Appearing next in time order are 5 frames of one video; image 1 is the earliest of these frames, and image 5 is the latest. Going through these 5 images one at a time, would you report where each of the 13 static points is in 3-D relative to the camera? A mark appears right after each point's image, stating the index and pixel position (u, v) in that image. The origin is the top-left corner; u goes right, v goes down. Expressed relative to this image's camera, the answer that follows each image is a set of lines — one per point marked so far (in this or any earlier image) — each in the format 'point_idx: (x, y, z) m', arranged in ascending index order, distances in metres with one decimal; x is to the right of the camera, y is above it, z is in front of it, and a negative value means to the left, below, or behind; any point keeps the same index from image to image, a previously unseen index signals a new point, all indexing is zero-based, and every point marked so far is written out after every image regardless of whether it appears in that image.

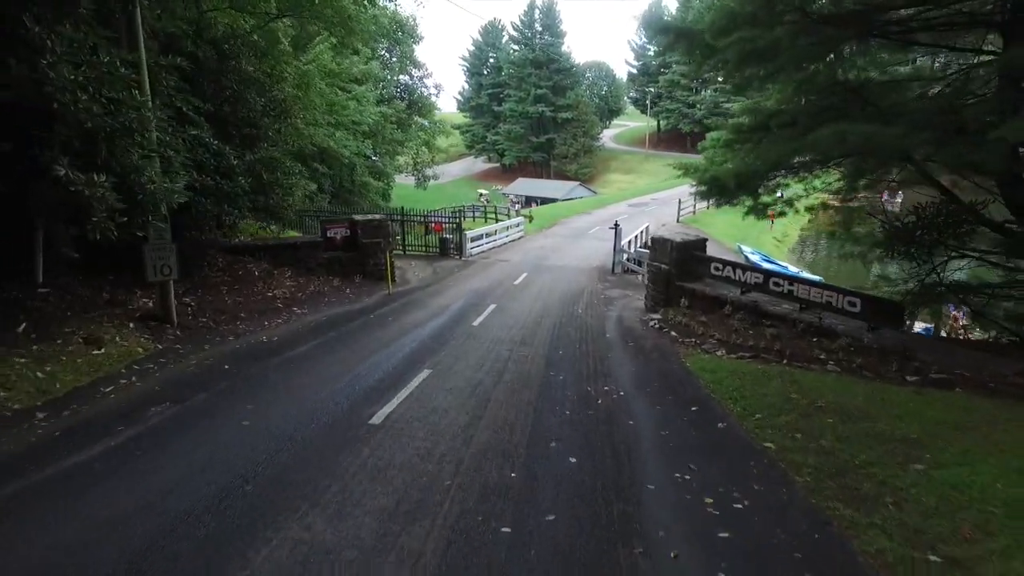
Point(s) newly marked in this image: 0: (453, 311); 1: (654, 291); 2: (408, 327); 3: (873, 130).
0: (-1.8, -0.7, +18.4) m
1: (+4.4, -0.1, +18.7) m
2: (-2.8, -1.1, +16.5) m
3: (+6.6, +2.9, +11.2) m
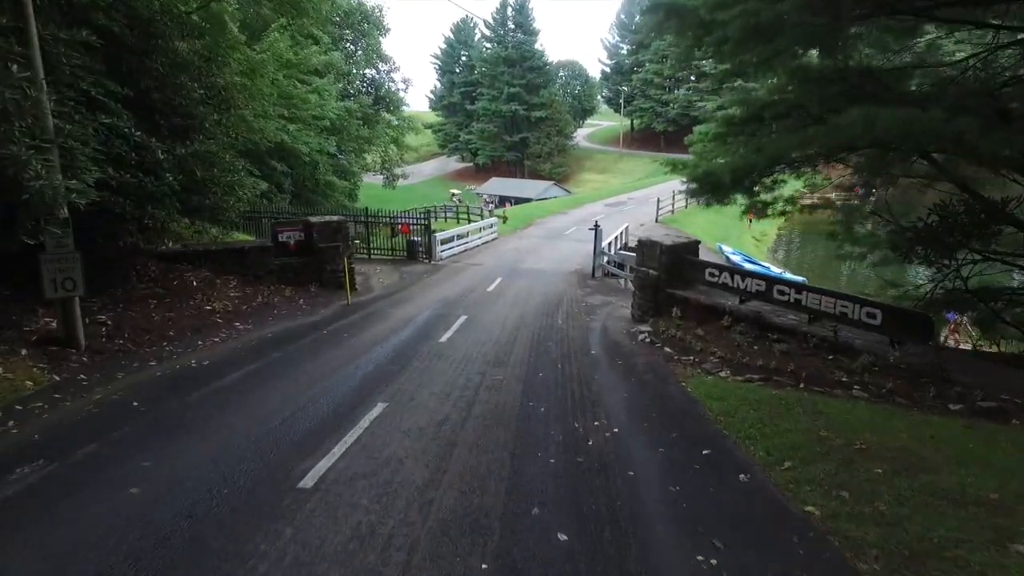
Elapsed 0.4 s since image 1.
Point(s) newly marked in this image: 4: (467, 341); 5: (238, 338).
0: (-2.5, -1.0, +16.4) m
1: (+3.6, -0.3, +16.9) m
2: (-3.5, -1.3, +14.5) m
3: (+6.2, +2.7, +9.5) m
4: (-1.1, -1.3, +14.6) m
5: (-6.6, -1.2, +14.8) m
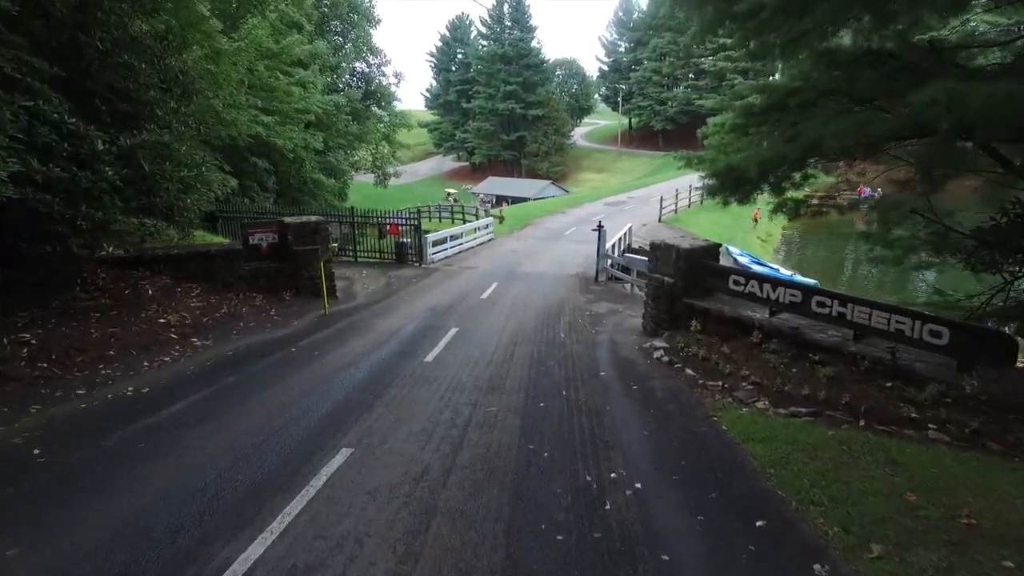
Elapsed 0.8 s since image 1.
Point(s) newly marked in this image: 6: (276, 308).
0: (-2.6, -1.2, +14.5) m
1: (+3.5, -0.5, +15.0) m
2: (-3.5, -1.6, +12.5) m
3: (+6.1, +2.5, +7.6) m
4: (-1.1, -1.5, +12.6) m
5: (-6.7, -1.5, +12.9) m
6: (-6.8, -0.6, +17.5) m
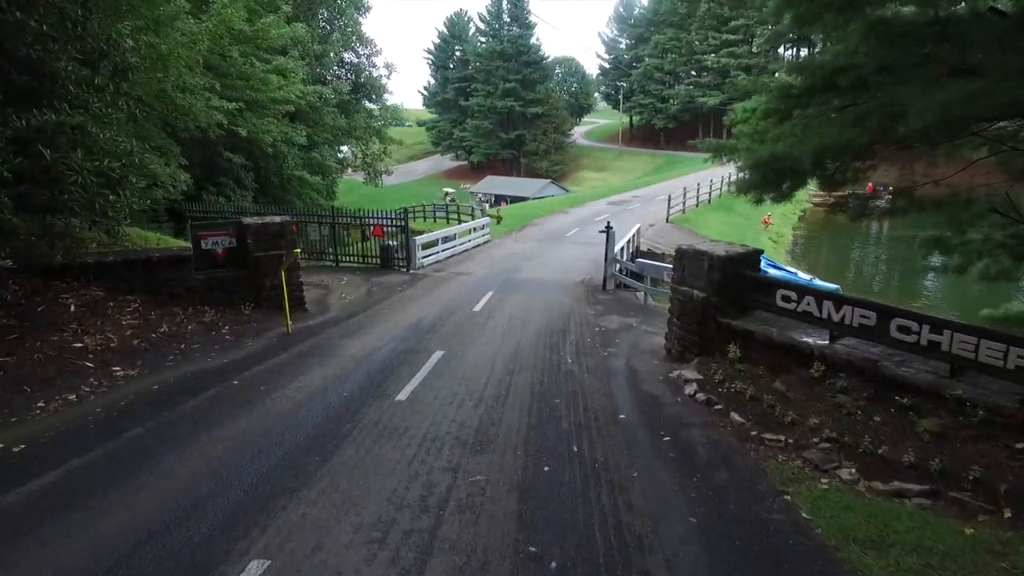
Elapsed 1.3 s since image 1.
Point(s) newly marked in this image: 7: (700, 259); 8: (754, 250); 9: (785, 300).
0: (-2.7, -1.5, +11.8) m
1: (+3.4, -0.8, +12.4) m
2: (-3.6, -1.9, +9.9) m
3: (+6.0, +2.2, +5.0) m
4: (-1.2, -1.8, +10.0) m
5: (-6.8, -1.8, +10.2) m
6: (-6.9, -0.9, +14.9) m
7: (+3.7, +0.6, +11.9) m
8: (+4.7, +0.8, +11.9) m
9: (+4.9, -0.2, +10.9) m
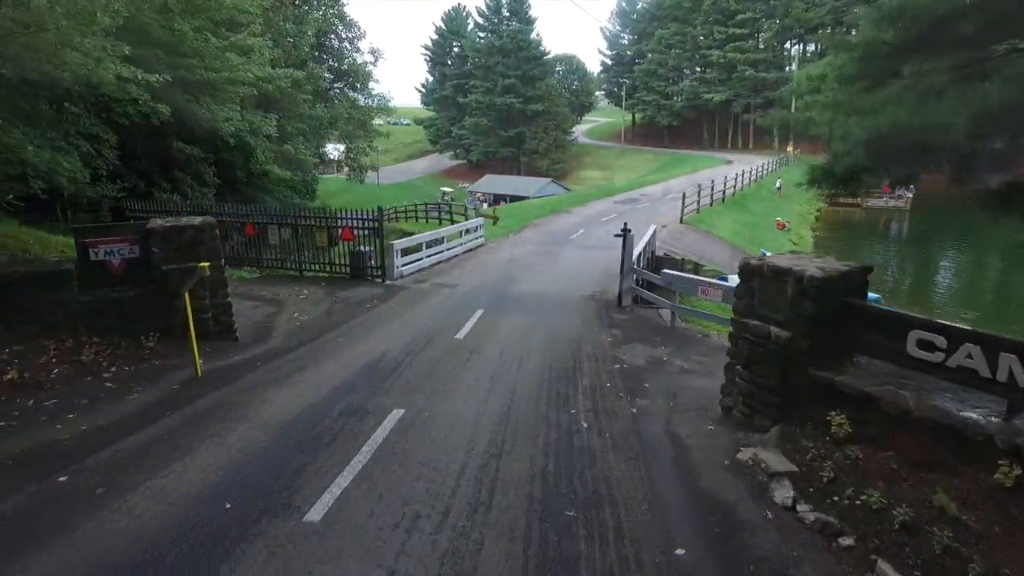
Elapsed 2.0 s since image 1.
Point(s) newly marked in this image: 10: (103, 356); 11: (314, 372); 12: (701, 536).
0: (-2.8, -2.0, +7.9) m
1: (+3.3, -1.3, +8.5) m
2: (-3.8, -2.4, +5.9) m
3: (+5.9, +1.7, +1.1) m
4: (-1.4, -2.3, +6.1) m
5: (-6.9, -2.2, +6.3) m
6: (-7.0, -1.4, +11.0) m
7: (+3.5, +0.1, +8.0) m
8: (+4.6, +0.3, +8.0) m
9: (+4.7, -0.7, +7.0) m
10: (-7.4, -1.2, +11.0) m
11: (-3.6, -1.5, +11.3) m
12: (+1.9, -2.4, +5.9) m
